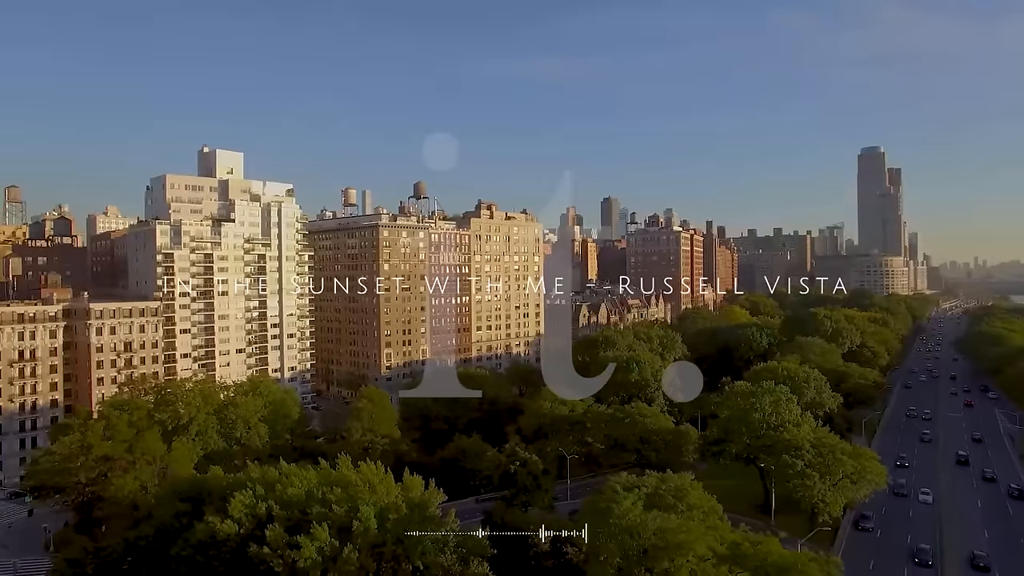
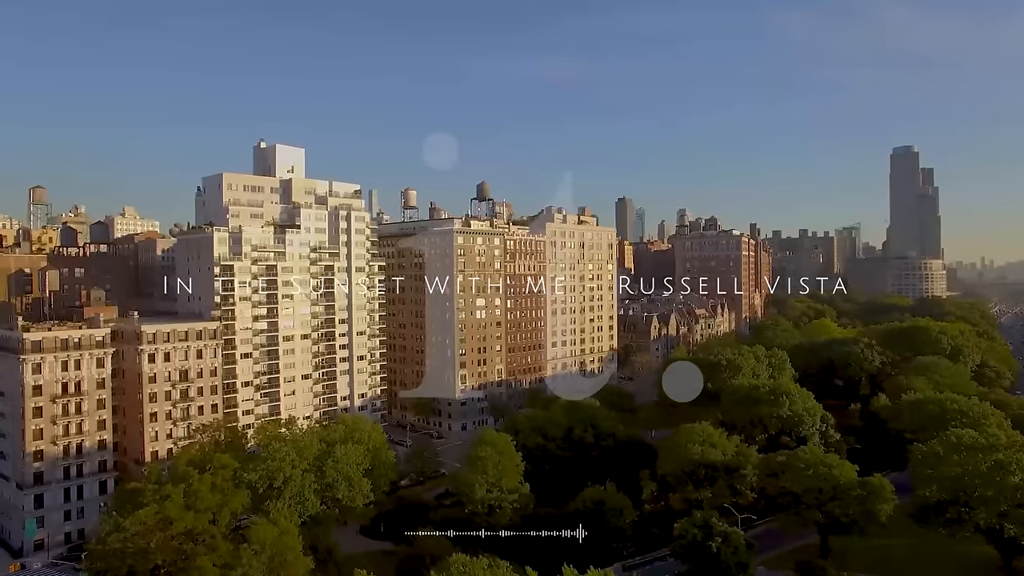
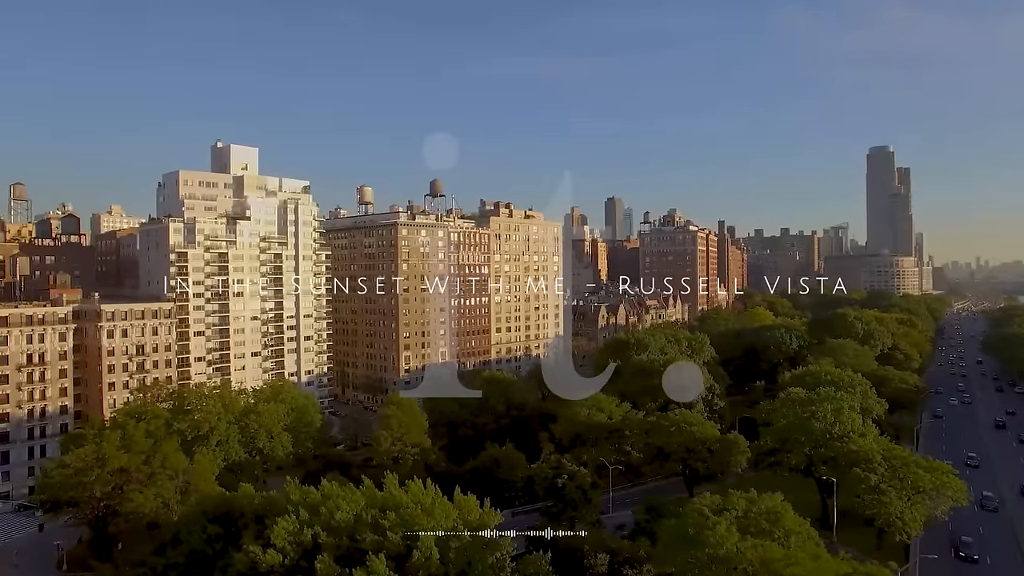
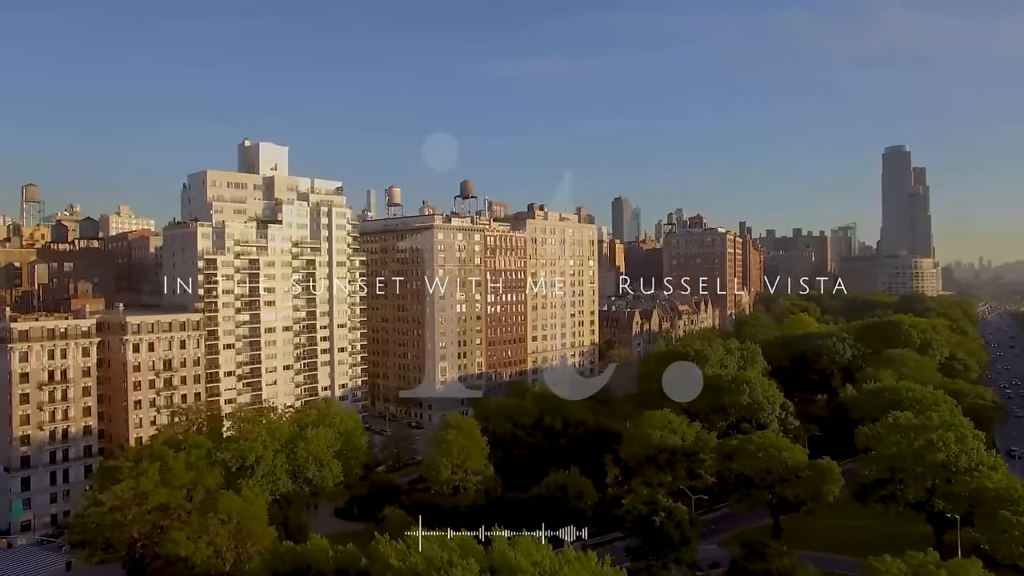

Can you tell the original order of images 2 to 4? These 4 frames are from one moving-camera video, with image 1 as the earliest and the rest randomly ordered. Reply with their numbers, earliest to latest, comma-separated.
3, 4, 2
